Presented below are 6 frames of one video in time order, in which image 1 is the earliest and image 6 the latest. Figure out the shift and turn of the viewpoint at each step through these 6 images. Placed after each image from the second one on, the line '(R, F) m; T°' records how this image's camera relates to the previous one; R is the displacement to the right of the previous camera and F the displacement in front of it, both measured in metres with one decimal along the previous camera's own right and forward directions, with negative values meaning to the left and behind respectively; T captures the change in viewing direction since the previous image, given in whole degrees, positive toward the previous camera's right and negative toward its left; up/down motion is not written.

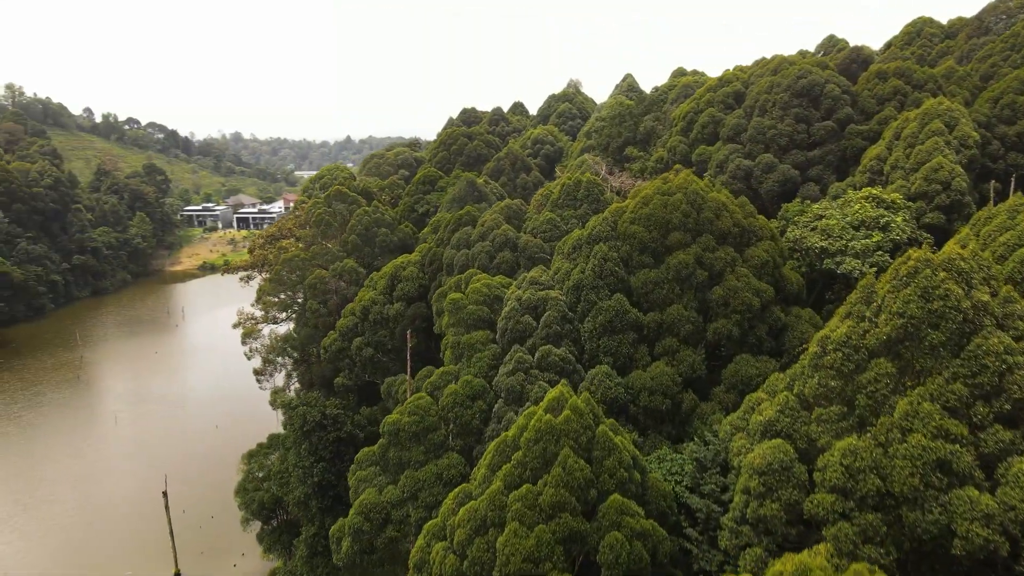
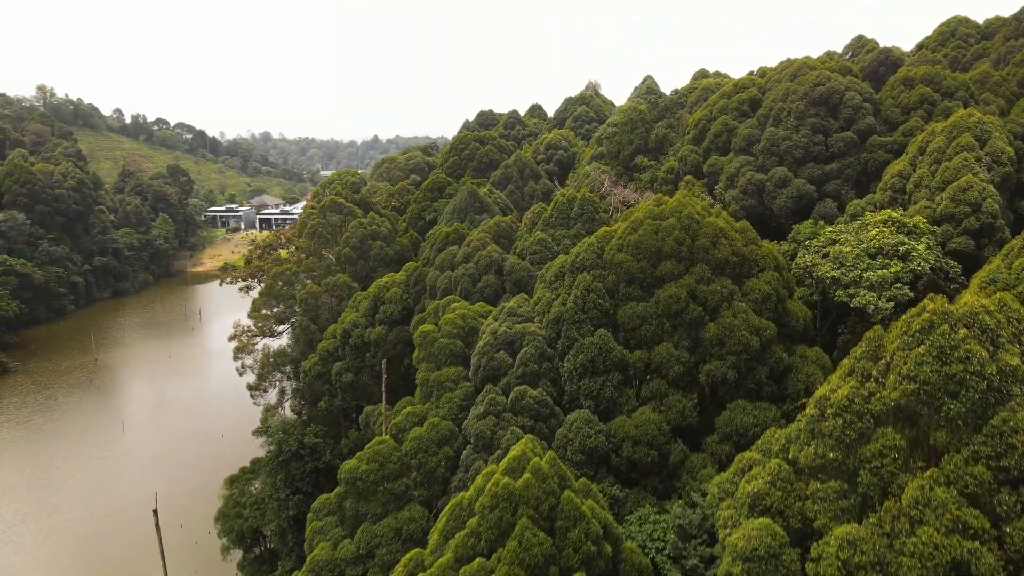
(+0.9, +1.2) m; -2°
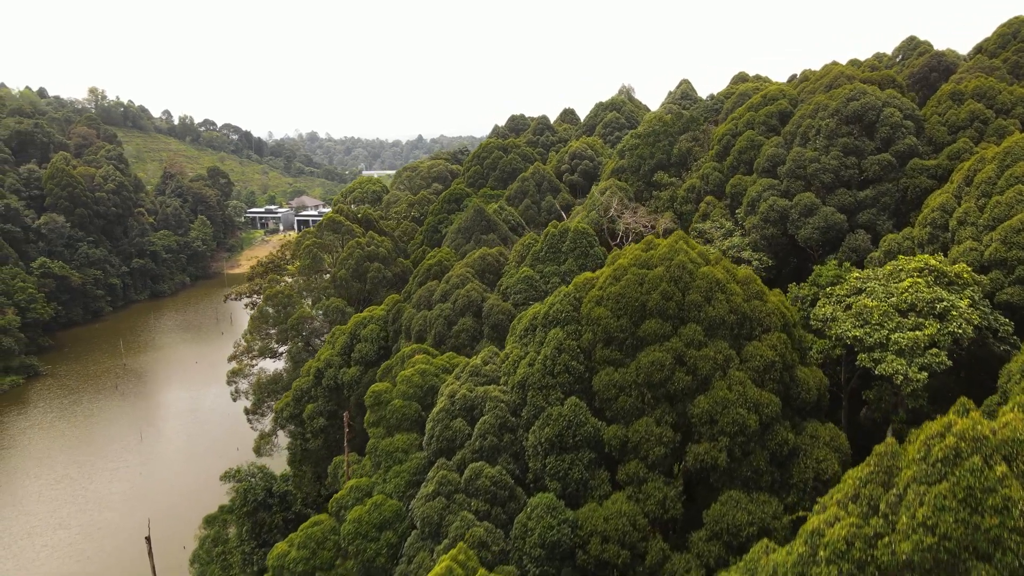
(+1.2, +1.6) m; -4°
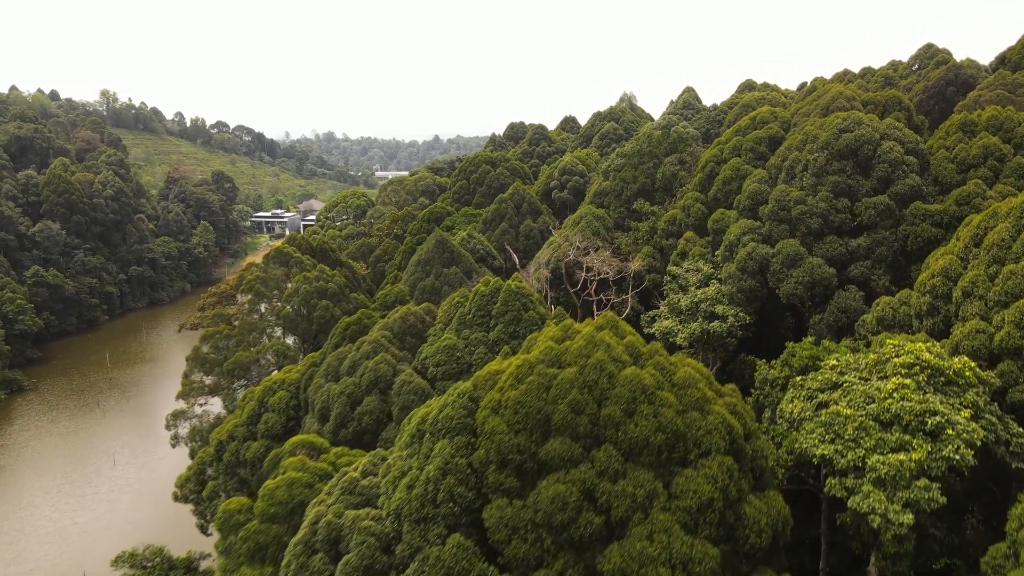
(+1.6, +2.2) m; -1°
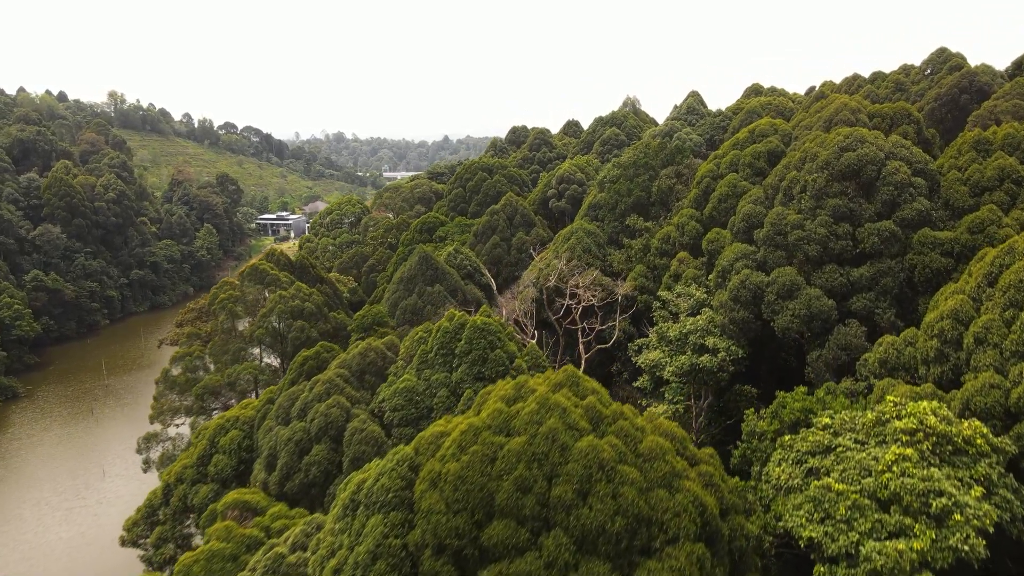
(+0.7, +1.0) m; -1°
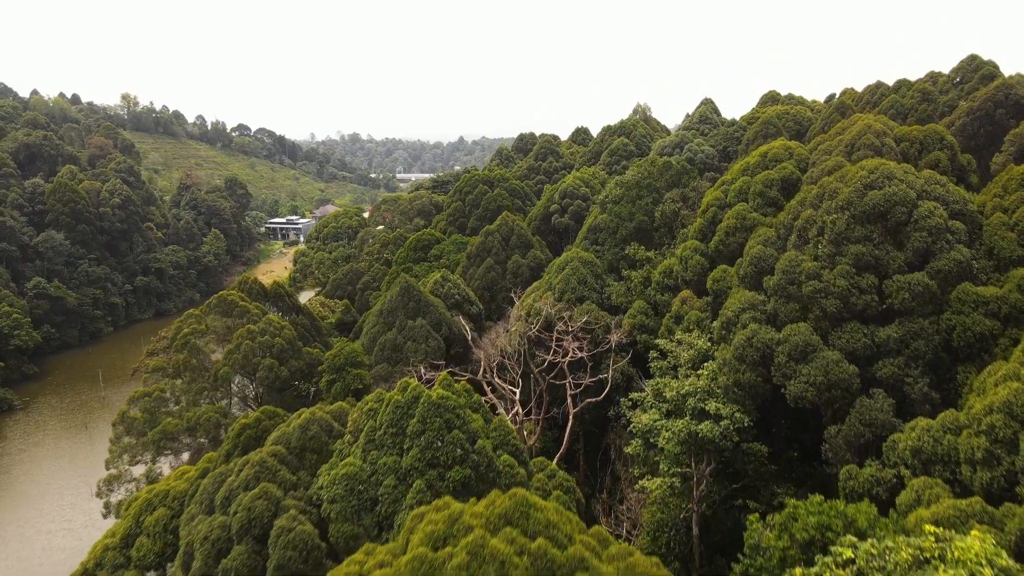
(+0.7, +1.7) m; -1°
